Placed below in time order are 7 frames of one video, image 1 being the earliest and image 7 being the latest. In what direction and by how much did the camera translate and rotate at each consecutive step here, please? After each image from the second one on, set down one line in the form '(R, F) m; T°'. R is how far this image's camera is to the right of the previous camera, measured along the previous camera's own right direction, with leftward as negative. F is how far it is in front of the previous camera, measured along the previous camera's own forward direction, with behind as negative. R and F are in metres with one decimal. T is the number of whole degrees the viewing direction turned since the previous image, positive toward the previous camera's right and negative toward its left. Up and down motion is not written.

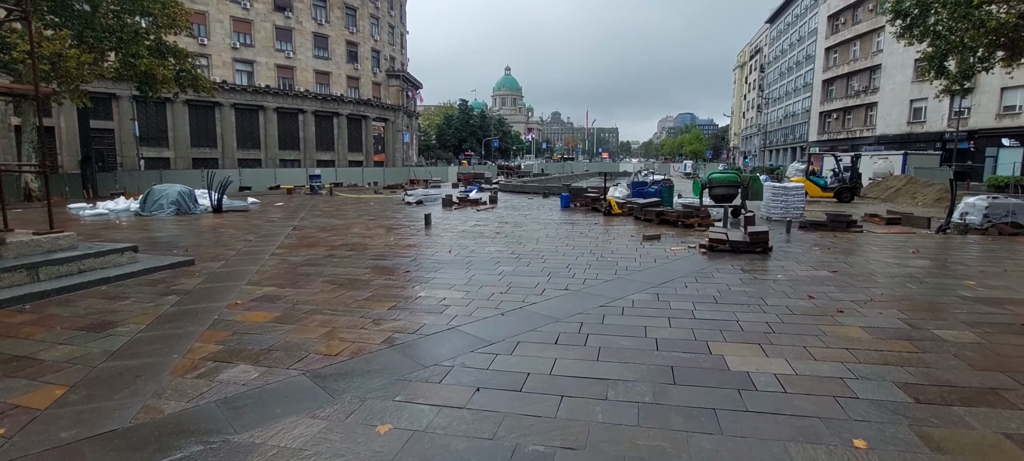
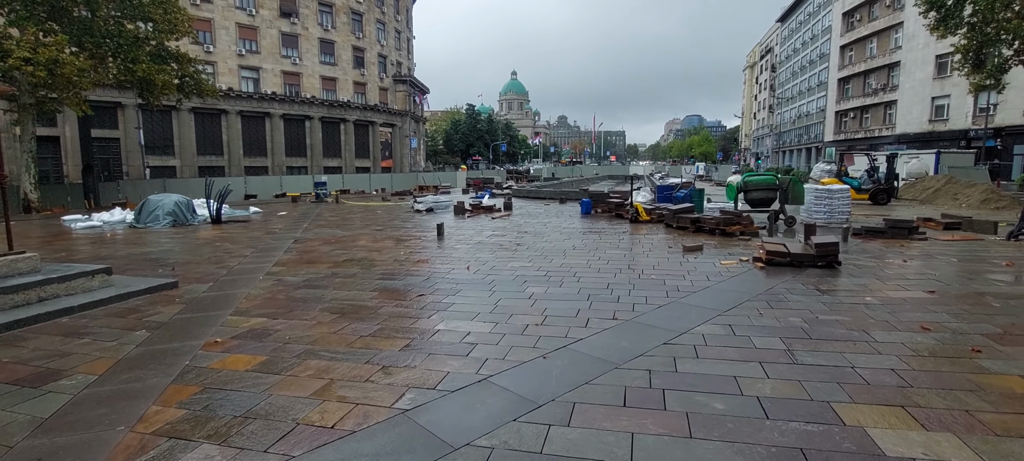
(-0.3, +0.9) m; -1°
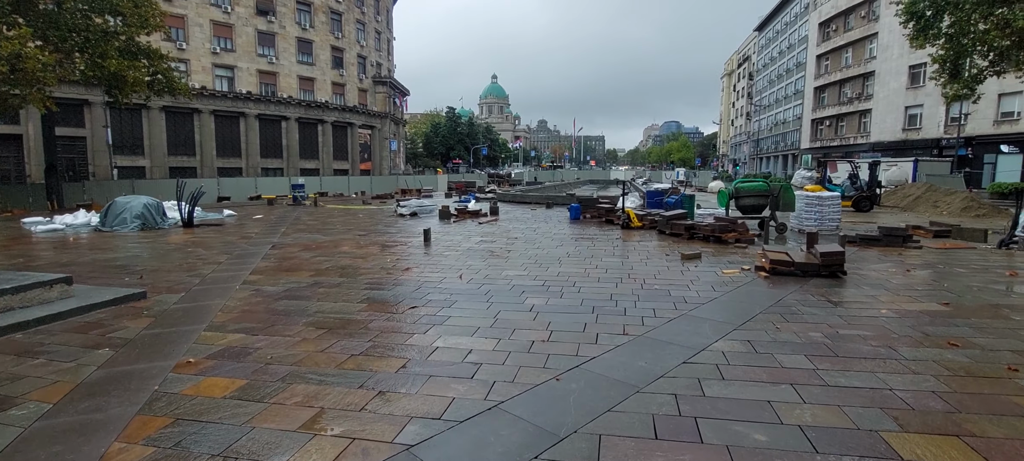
(-0.2, +0.3) m; +2°
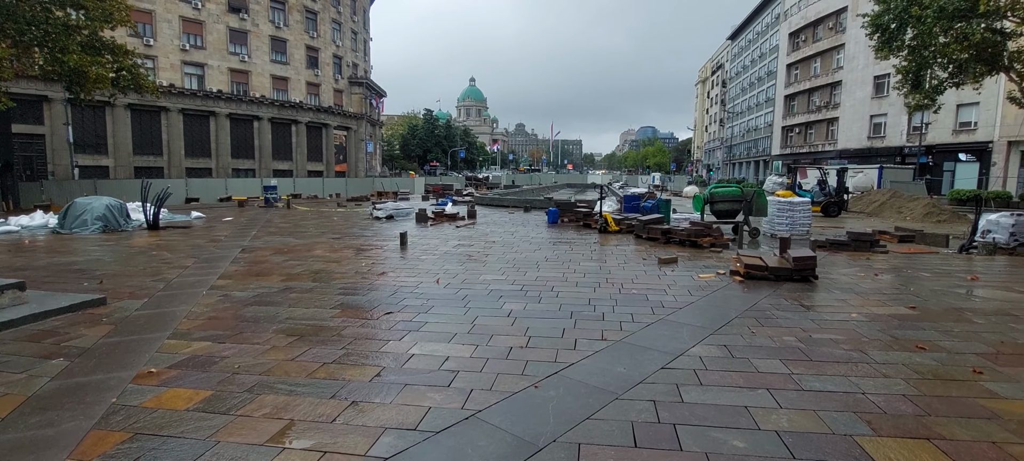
(0.0, +0.1) m; +3°
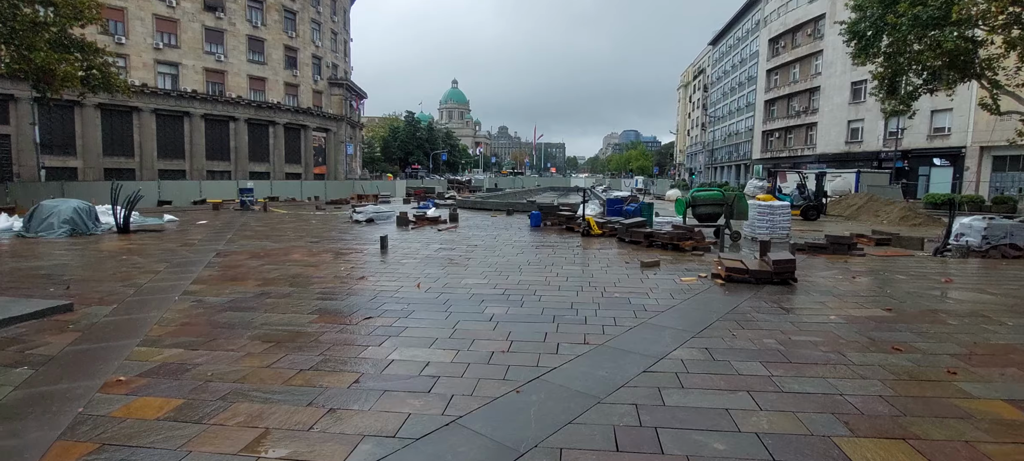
(0.0, +0.1) m; +2°
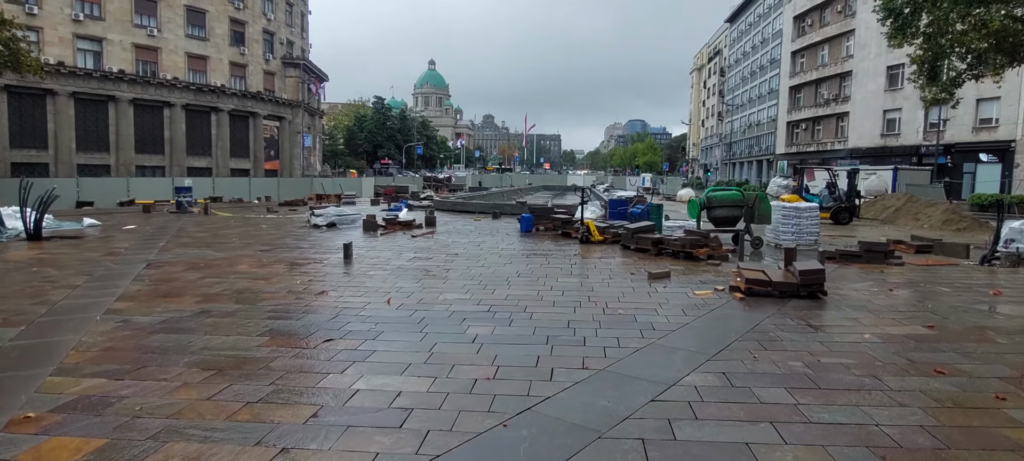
(+0.2, +1.8) m; +1°
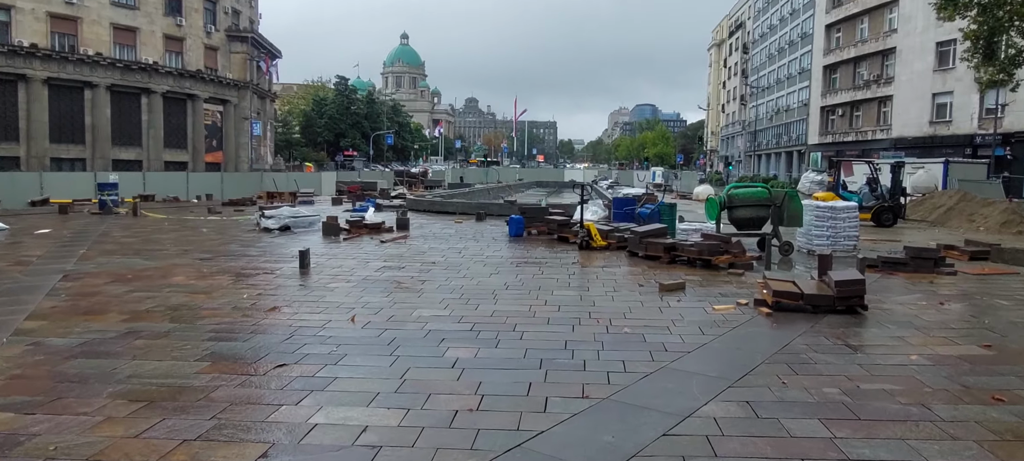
(+0.3, +1.6) m; 0°
